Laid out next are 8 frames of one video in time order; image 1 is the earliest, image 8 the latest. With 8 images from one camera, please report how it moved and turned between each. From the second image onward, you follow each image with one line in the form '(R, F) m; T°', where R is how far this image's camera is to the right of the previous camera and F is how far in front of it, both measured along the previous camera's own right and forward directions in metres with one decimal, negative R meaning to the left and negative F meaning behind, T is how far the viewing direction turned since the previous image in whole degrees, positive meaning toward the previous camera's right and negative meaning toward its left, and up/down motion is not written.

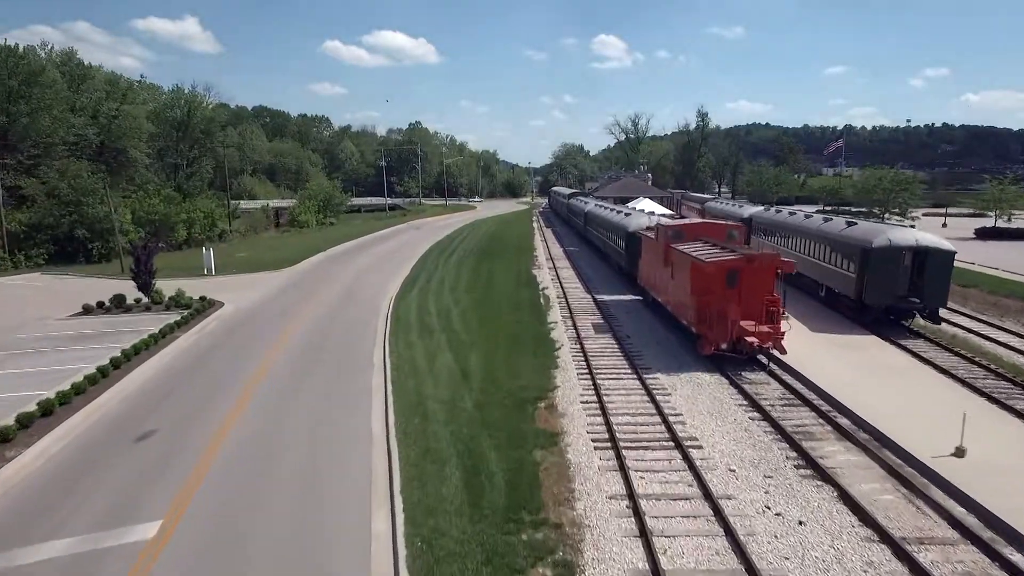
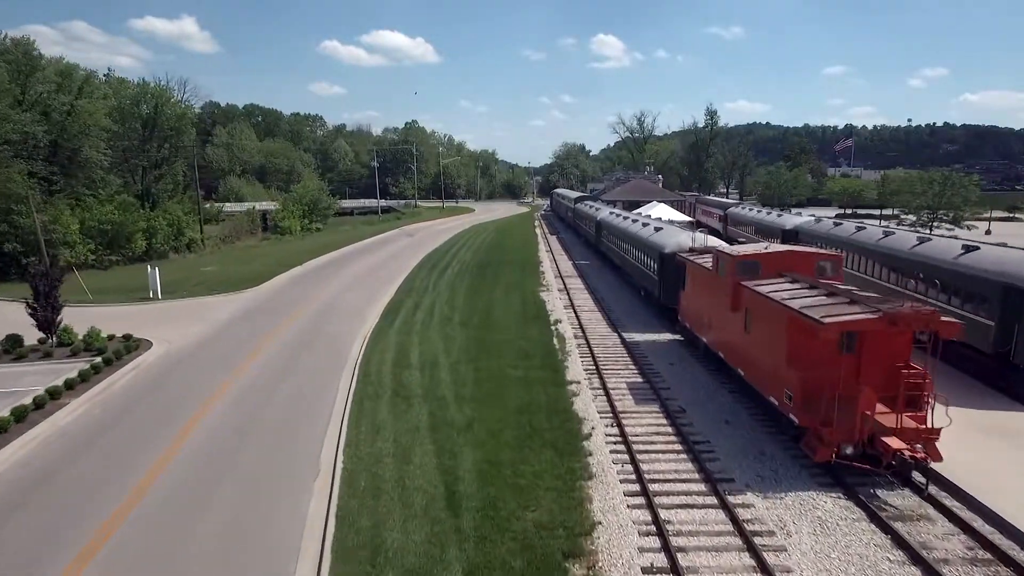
(-0.2, +5.3) m; 0°
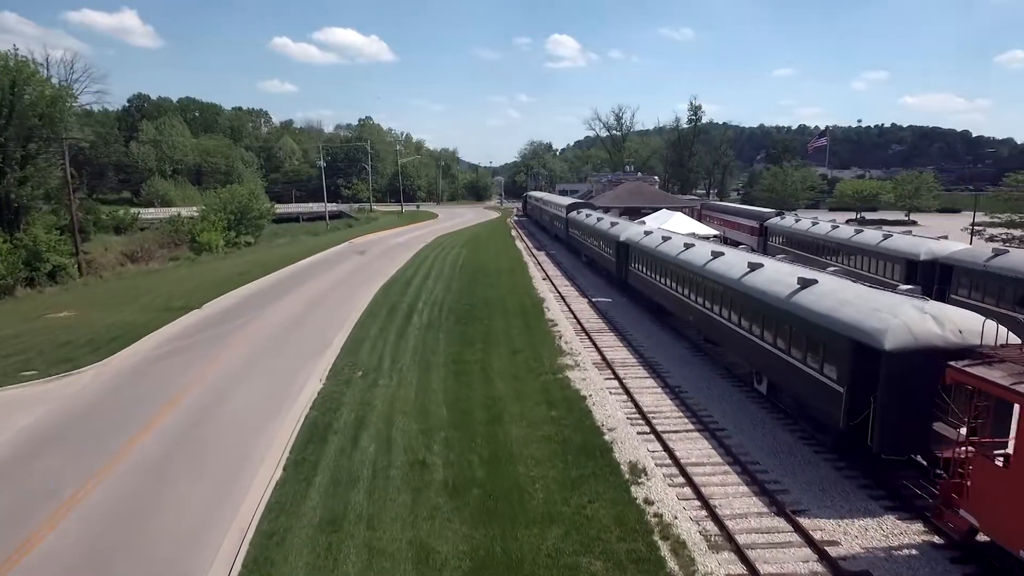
(-1.4, +11.1) m; +4°
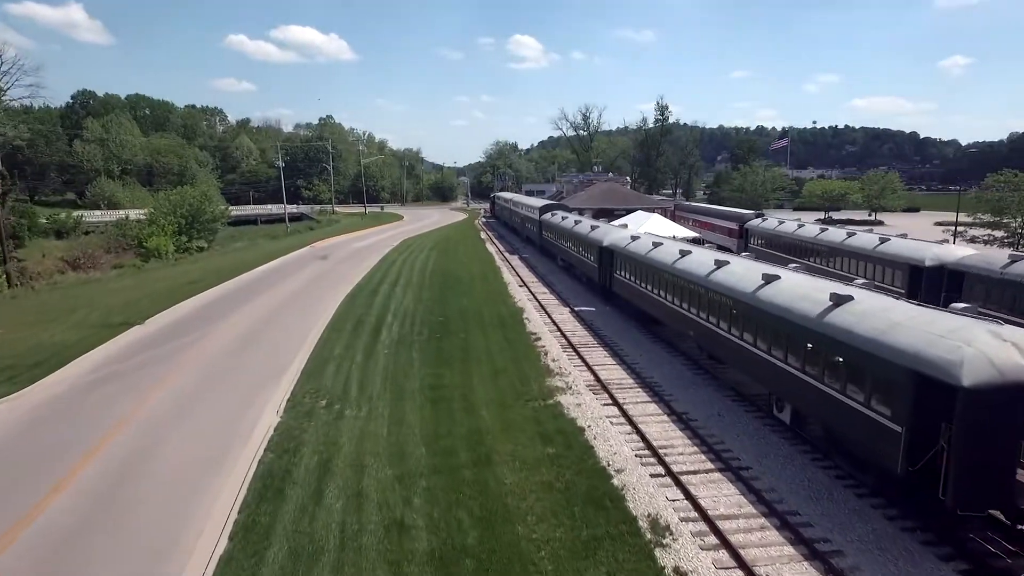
(-0.5, +2.0) m; +3°
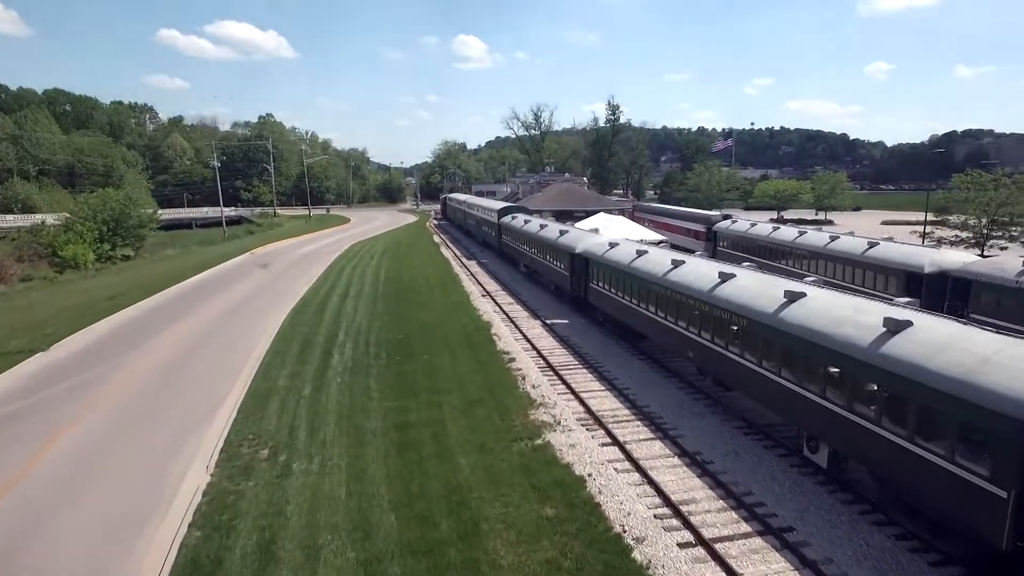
(-0.6, +2.3) m; +5°
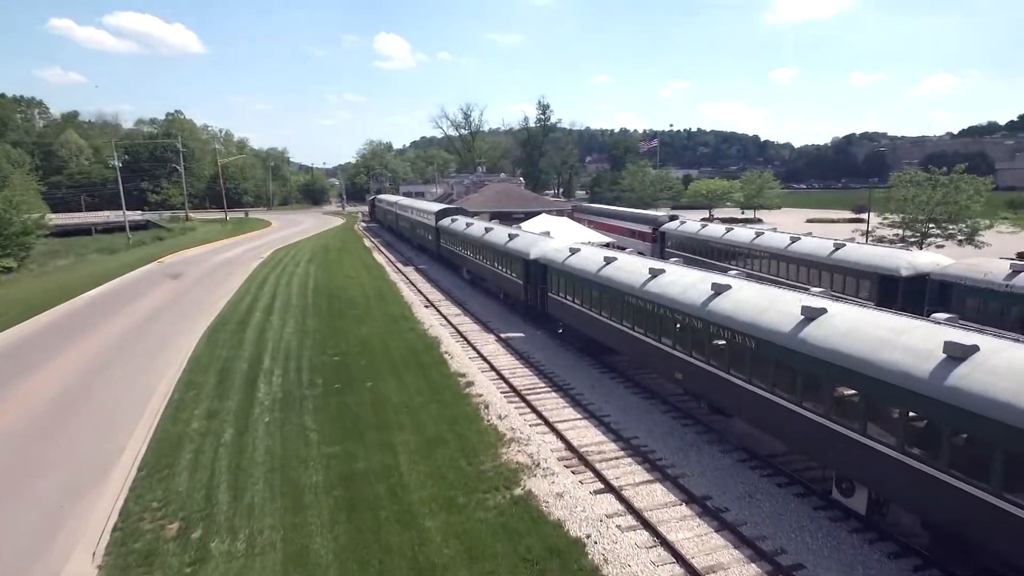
(-0.7, +2.2) m; +7°
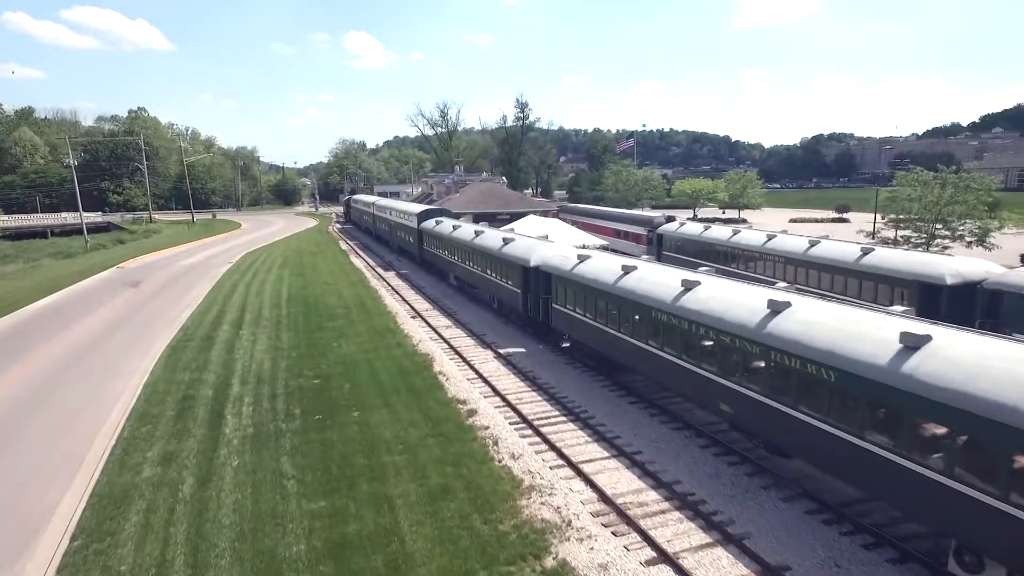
(-0.8, +2.1) m; +2°
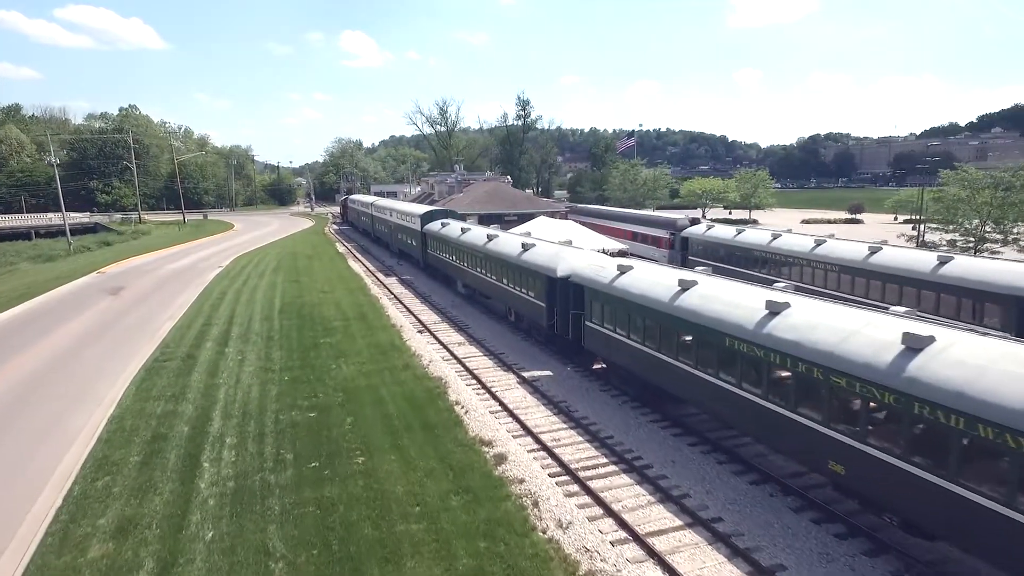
(-0.8, +2.5) m; 0°
